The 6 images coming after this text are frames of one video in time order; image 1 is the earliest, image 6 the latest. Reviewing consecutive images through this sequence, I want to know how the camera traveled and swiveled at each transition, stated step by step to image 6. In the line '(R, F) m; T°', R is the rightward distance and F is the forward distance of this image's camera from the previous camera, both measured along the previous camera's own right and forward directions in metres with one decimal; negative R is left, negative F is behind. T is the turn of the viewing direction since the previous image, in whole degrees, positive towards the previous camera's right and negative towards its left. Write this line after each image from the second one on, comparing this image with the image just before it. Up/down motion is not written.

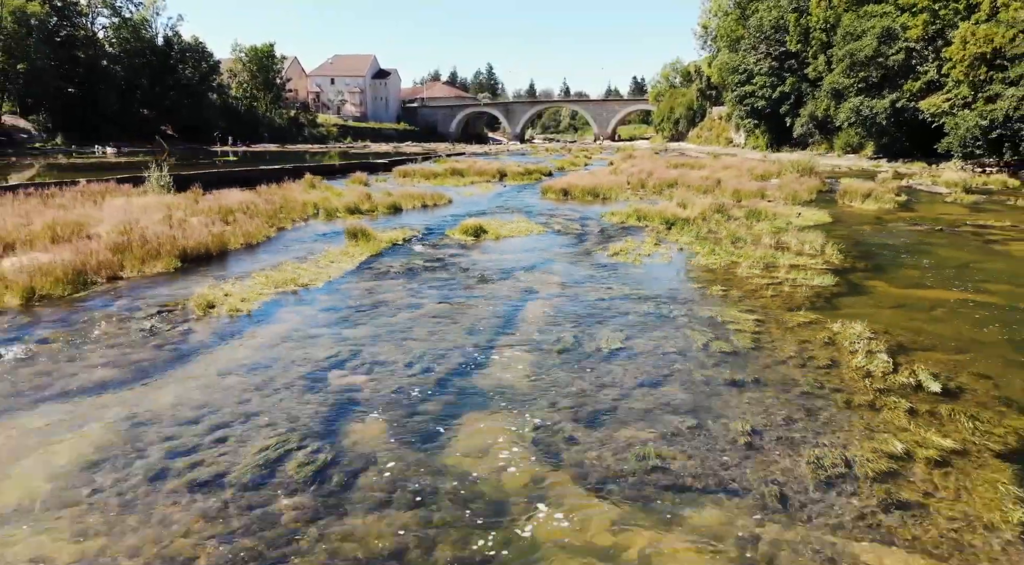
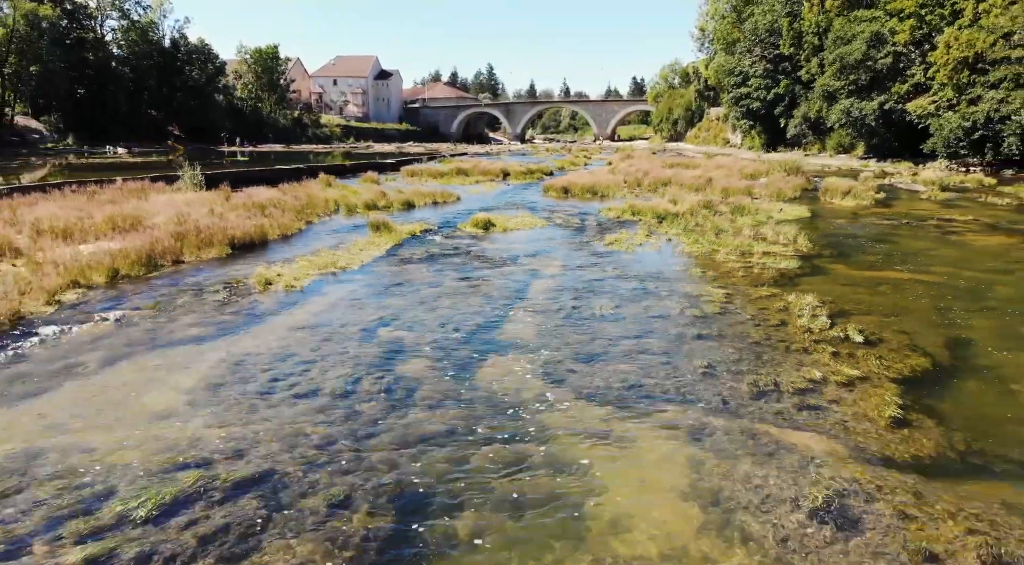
(-0.2, -1.7) m; 0°
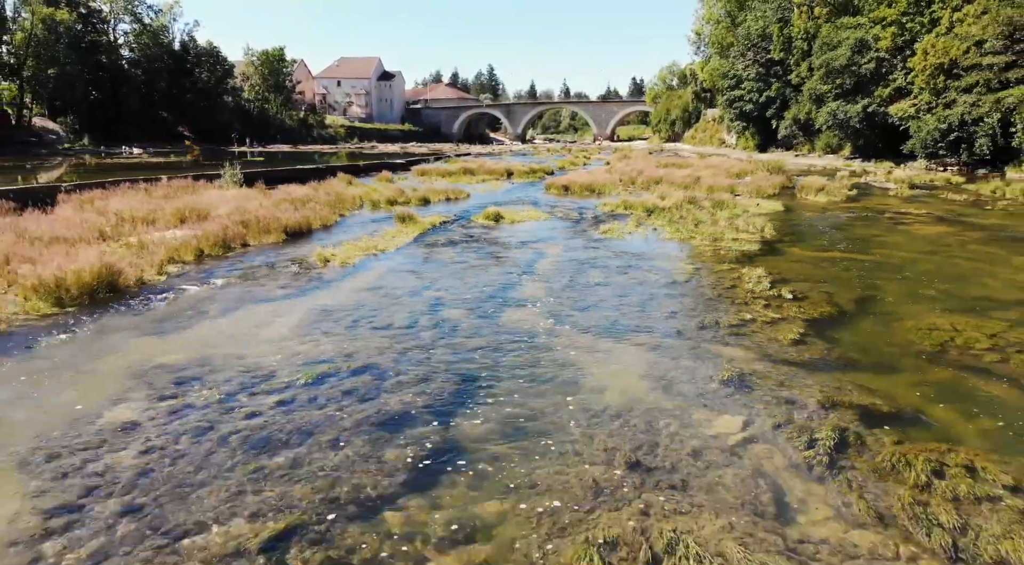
(-0.2, -2.6) m; 0°
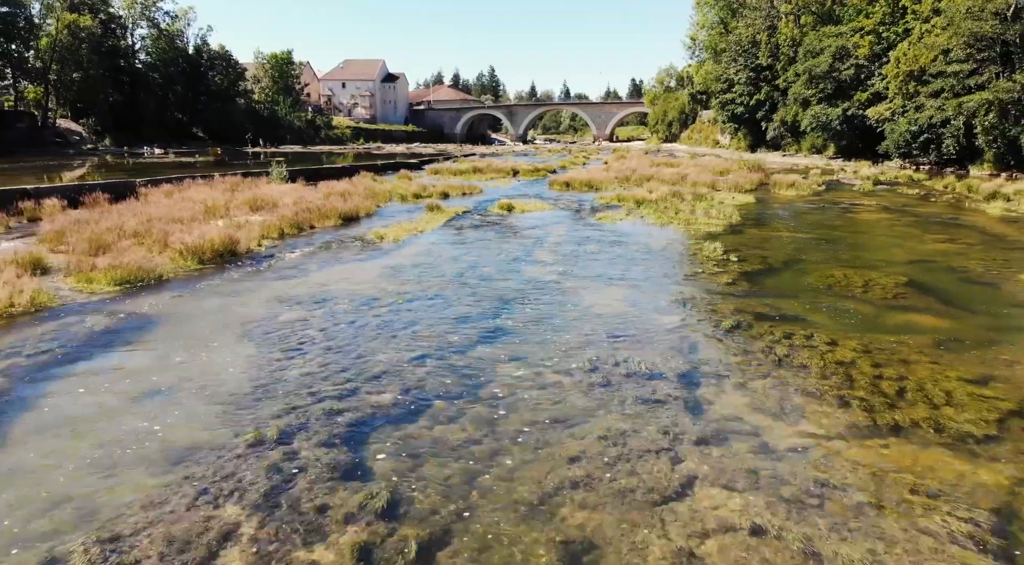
(-0.4, -3.7) m; 0°
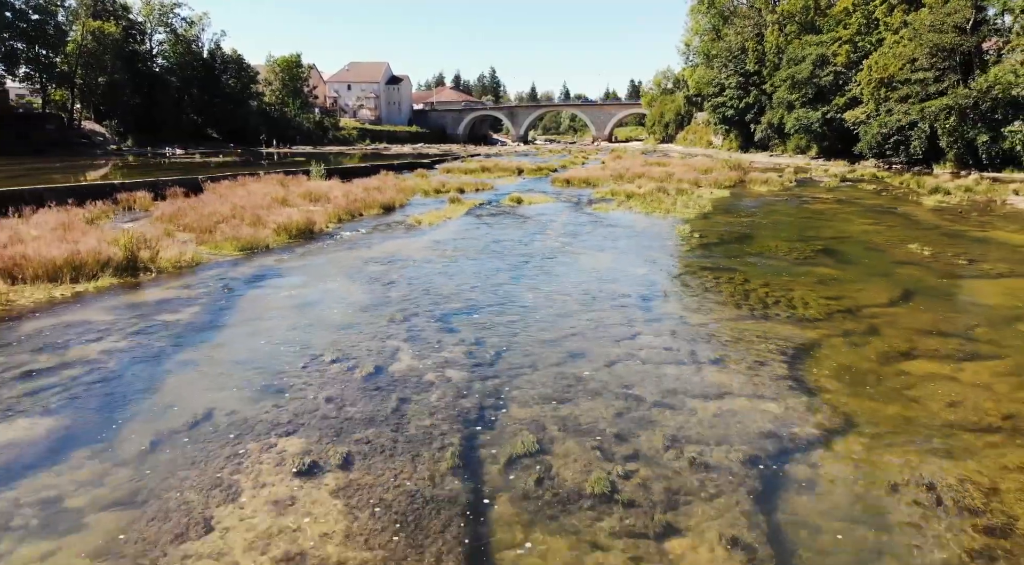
(-0.4, -4.3) m; 0°
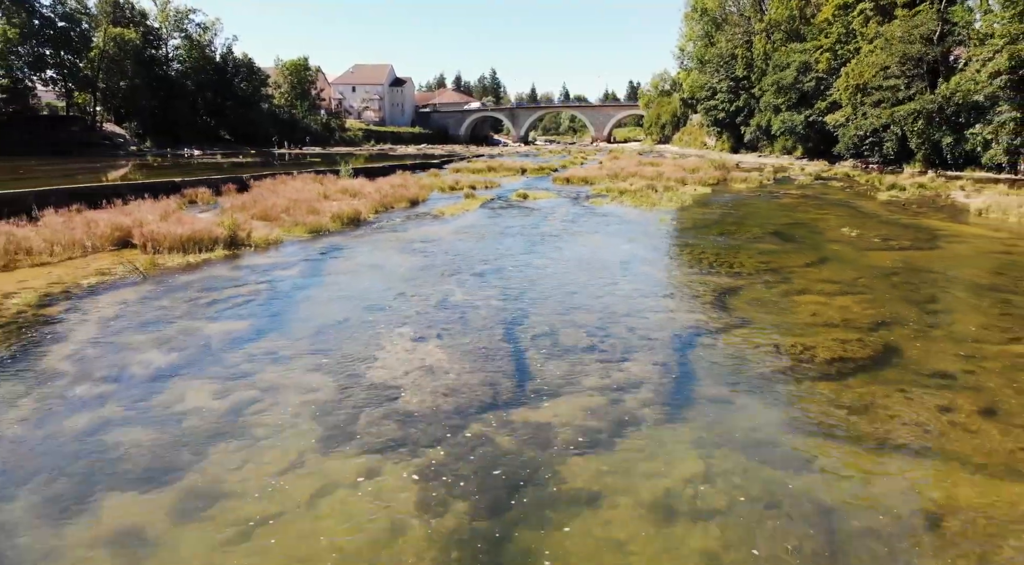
(-0.4, -4.1) m; 0°
